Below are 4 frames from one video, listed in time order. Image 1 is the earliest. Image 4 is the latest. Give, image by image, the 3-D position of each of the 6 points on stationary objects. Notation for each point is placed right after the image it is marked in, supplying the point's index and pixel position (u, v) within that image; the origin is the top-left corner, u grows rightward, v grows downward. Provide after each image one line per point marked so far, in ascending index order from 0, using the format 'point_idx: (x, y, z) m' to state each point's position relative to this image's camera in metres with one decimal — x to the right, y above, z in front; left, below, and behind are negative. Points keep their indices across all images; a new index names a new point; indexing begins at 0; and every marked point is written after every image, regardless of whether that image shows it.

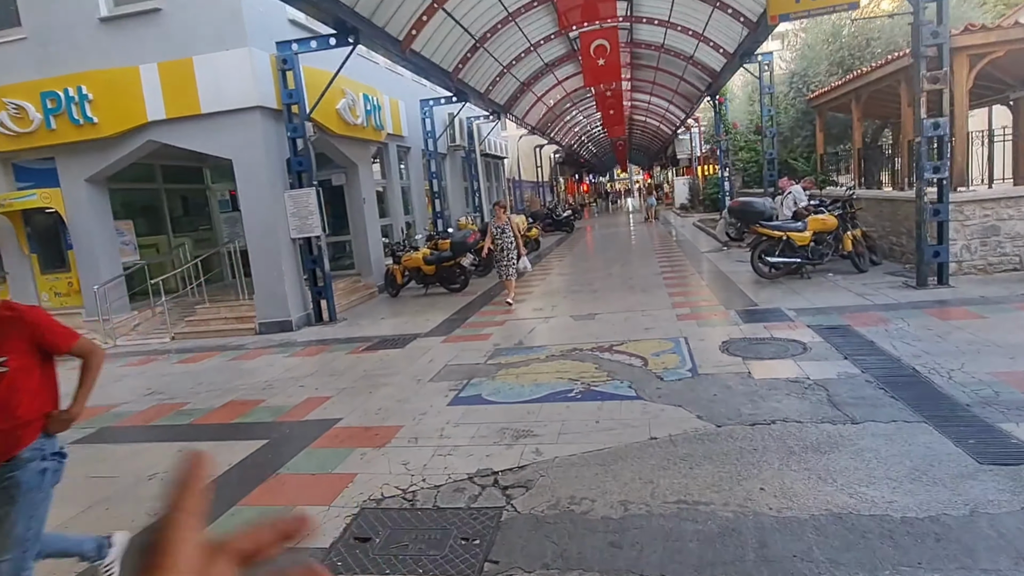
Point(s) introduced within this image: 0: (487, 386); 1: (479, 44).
0: (-0.2, -0.8, +5.2) m
1: (-0.7, +5.2, +13.2) m
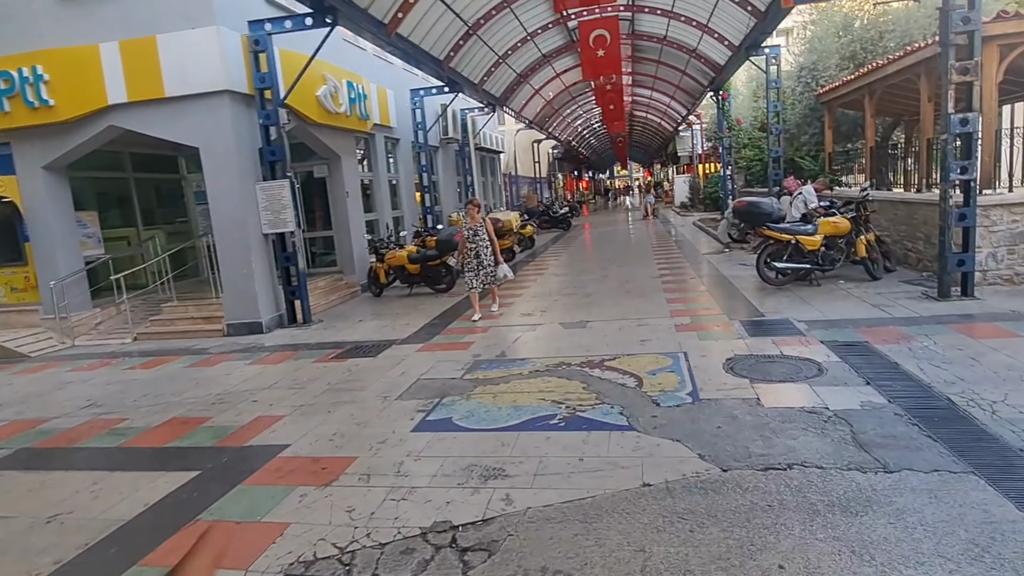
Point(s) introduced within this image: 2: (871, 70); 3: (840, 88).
0: (-0.4, -0.9, +4.6) m
1: (-0.8, +5.2, +12.5) m
2: (+5.9, +3.6, +10.2) m
3: (+6.1, +3.8, +11.6) m
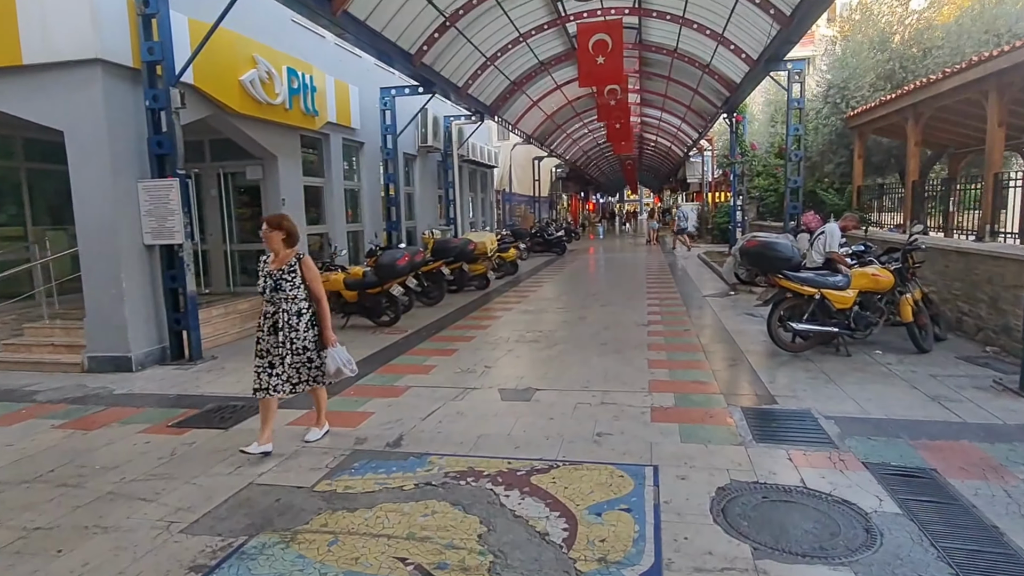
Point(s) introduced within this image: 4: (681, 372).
0: (-1.1, -1.2, +2.7) m
1: (-1.1, +4.6, +10.8) m
2: (+5.5, +2.7, +8.4) m
3: (+5.7, +2.8, +9.8) m
4: (+1.6, -0.8, +6.0) m
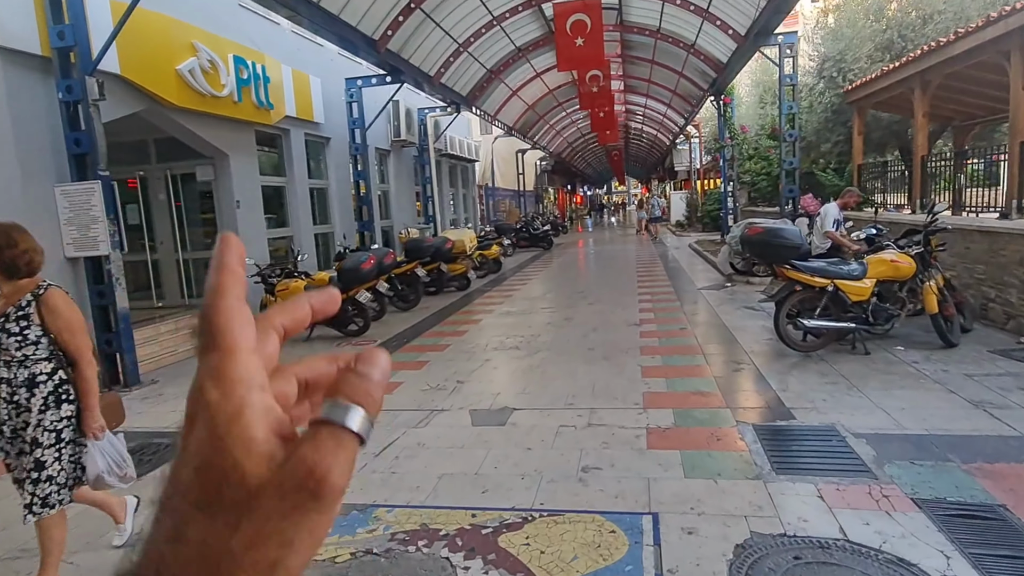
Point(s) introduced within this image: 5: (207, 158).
0: (-1.2, -1.3, +2.0) m
1: (-1.6, +4.6, +10.0) m
2: (+5.1, +2.9, +7.7) m
3: (+5.3, +3.0, +9.1) m
4: (+1.4, -0.8, +5.2) m
5: (-4.2, +1.8, +8.6) m
